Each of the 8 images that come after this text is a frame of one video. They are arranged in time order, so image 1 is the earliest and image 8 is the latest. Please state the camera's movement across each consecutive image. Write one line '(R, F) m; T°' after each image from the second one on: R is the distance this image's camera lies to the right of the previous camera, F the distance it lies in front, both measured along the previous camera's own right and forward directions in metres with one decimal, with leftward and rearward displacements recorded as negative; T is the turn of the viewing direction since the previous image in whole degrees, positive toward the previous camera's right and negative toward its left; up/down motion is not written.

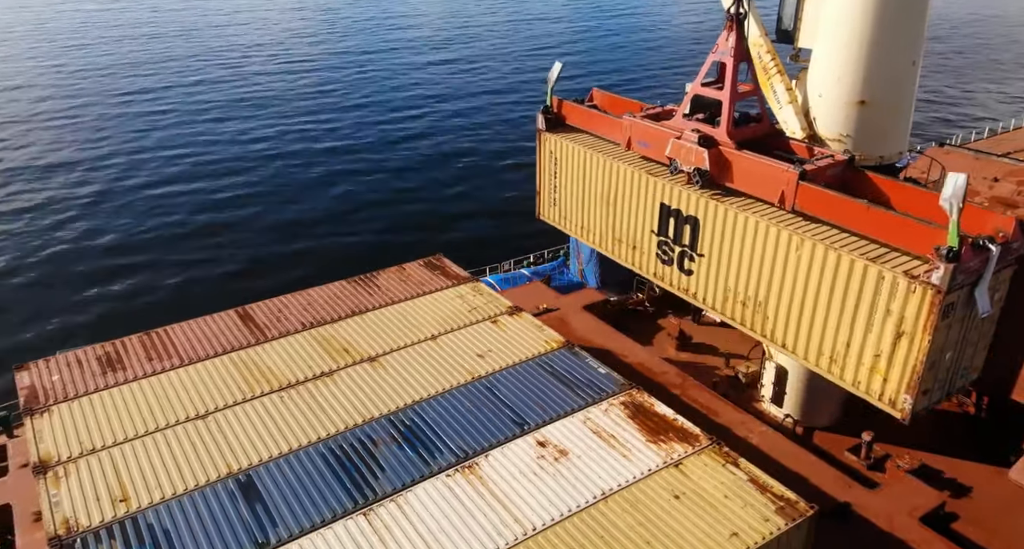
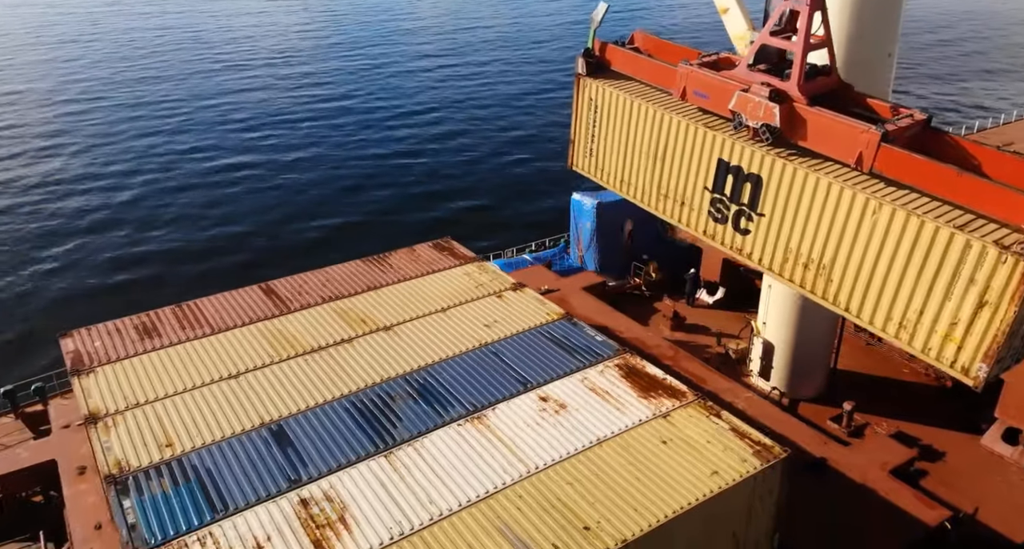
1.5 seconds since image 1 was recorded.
(-0.1, -1.6) m; 0°
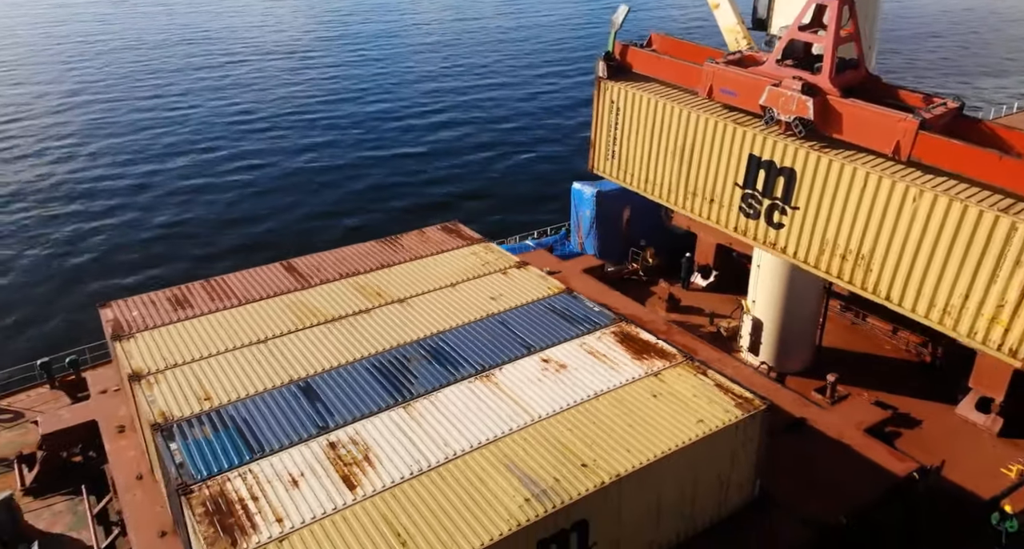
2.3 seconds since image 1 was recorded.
(-0.1, -1.7) m; 0°
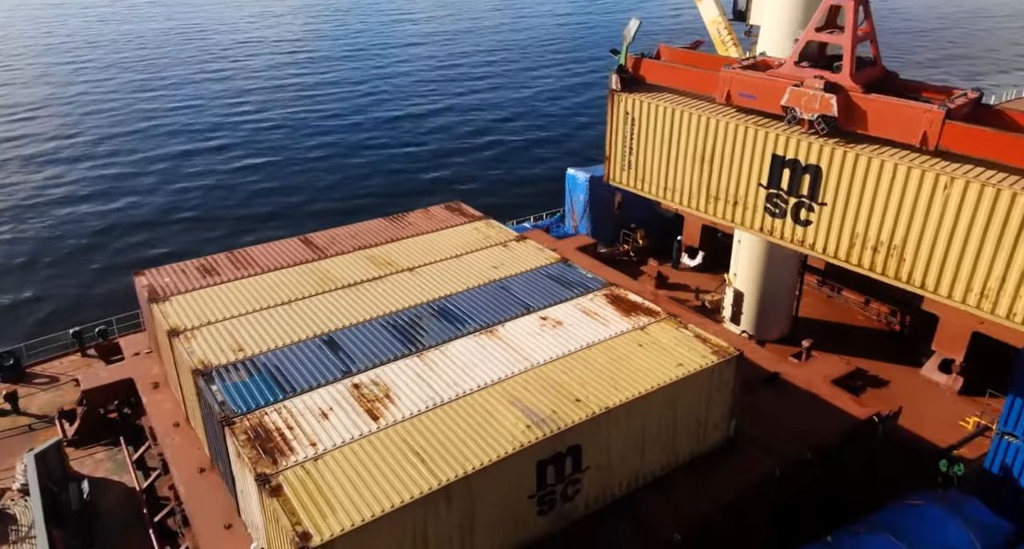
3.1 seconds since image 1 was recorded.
(-0.2, -2.1) m; 0°
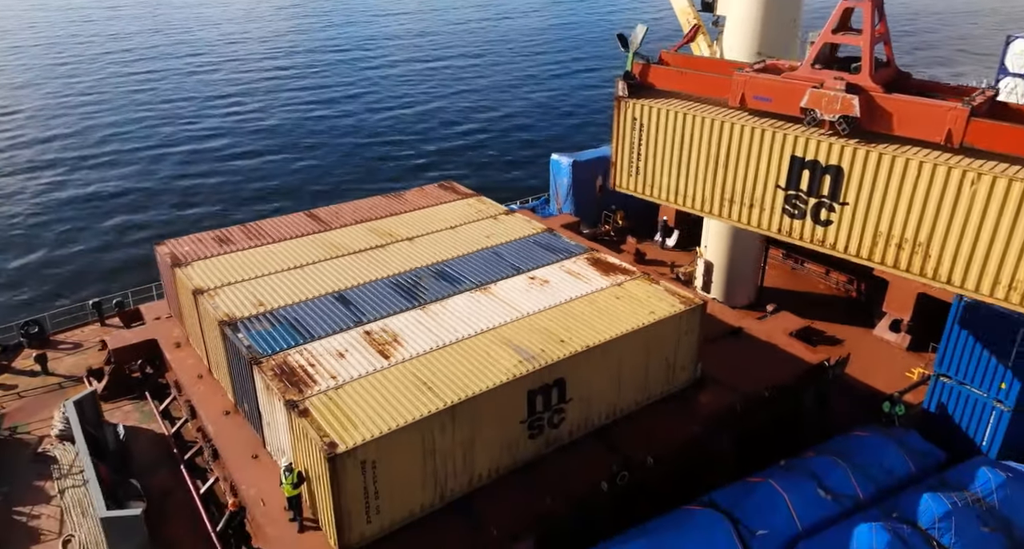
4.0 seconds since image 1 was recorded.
(-0.2, -2.4) m; +1°
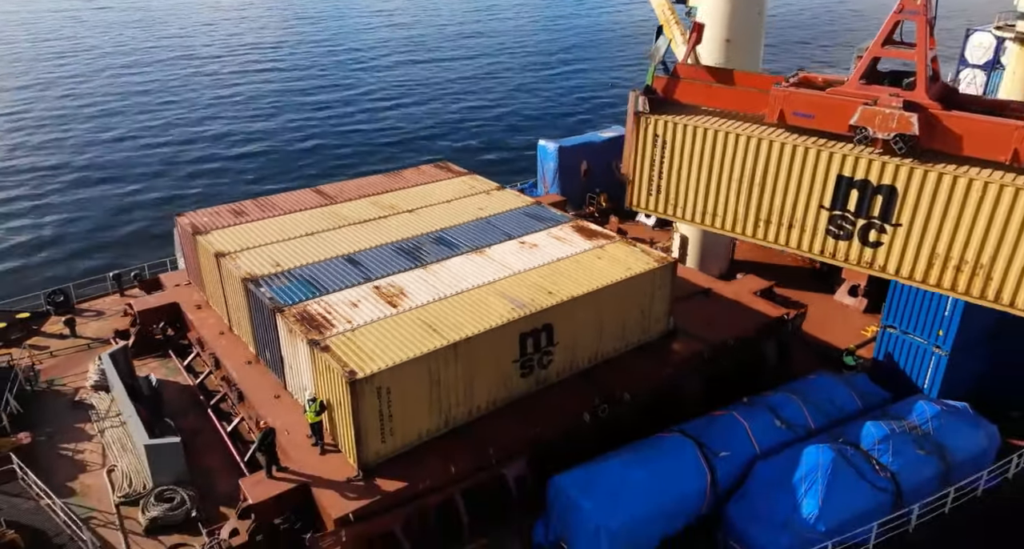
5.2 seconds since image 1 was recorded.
(-0.2, -2.5) m; +1°
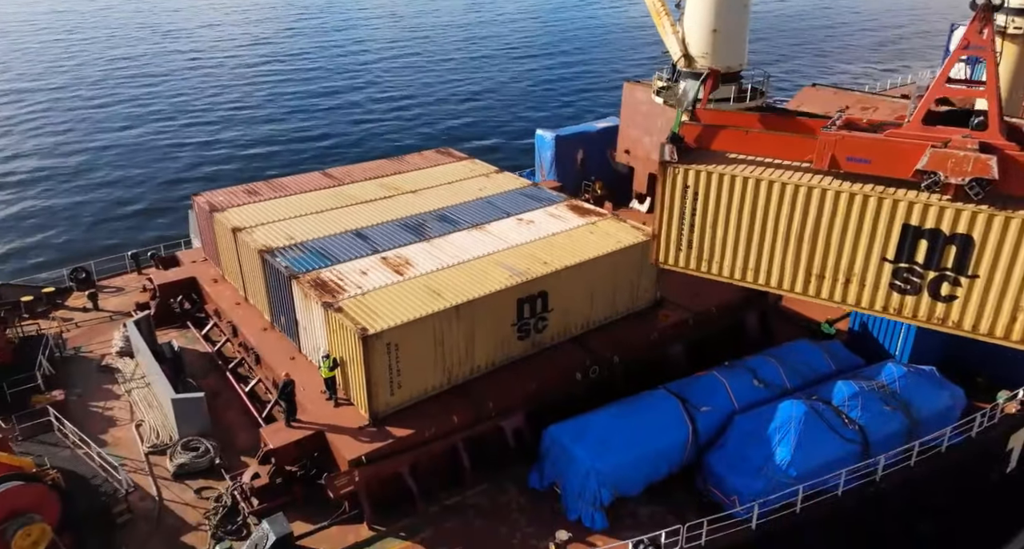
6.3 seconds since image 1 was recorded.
(0.0, -1.7) m; 0°
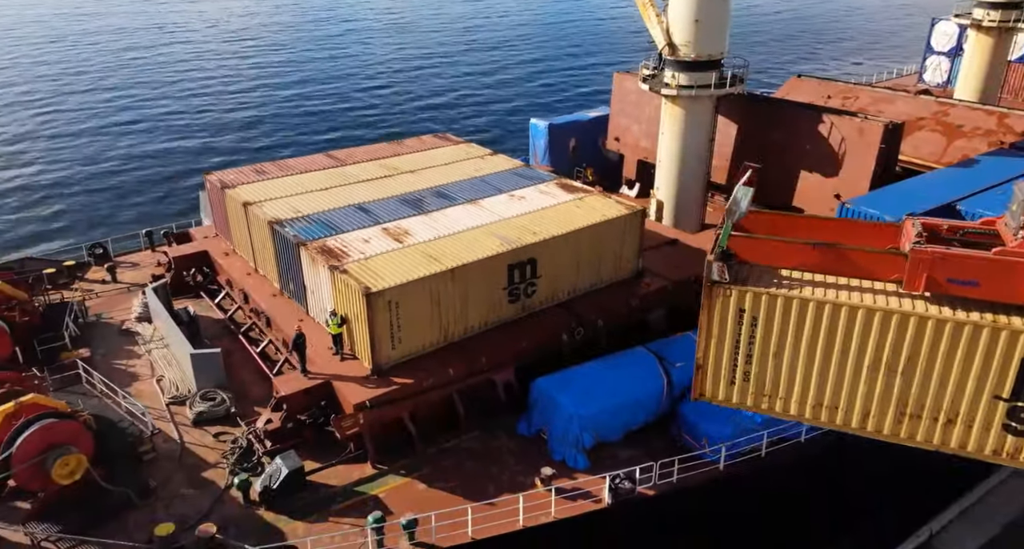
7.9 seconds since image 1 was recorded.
(+0.3, -2.0) m; 0°
